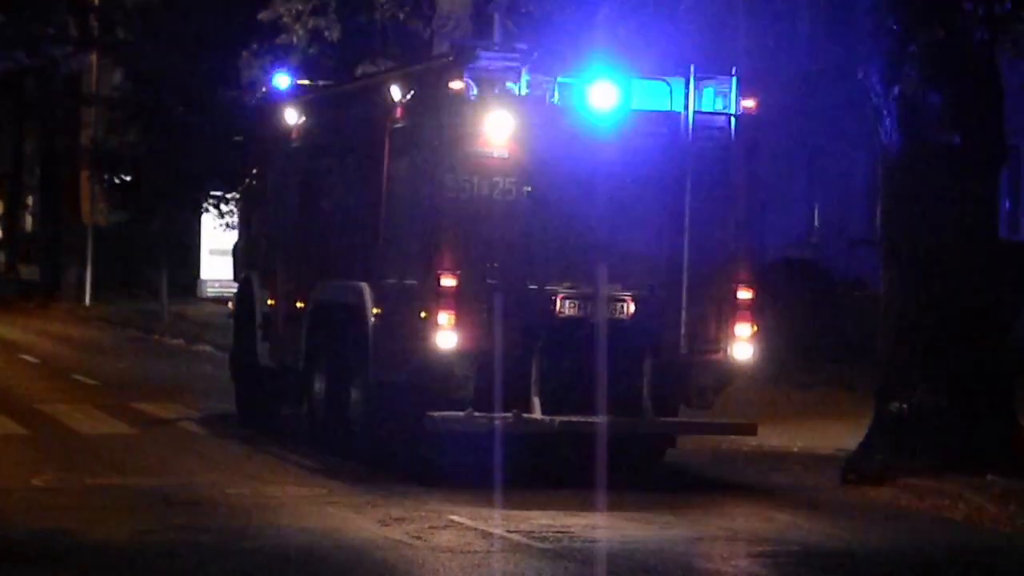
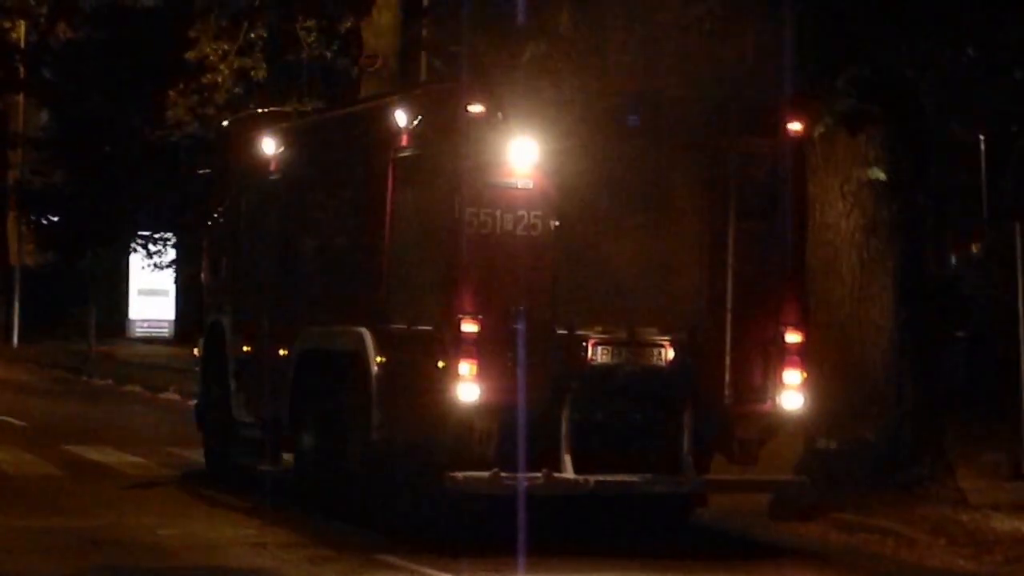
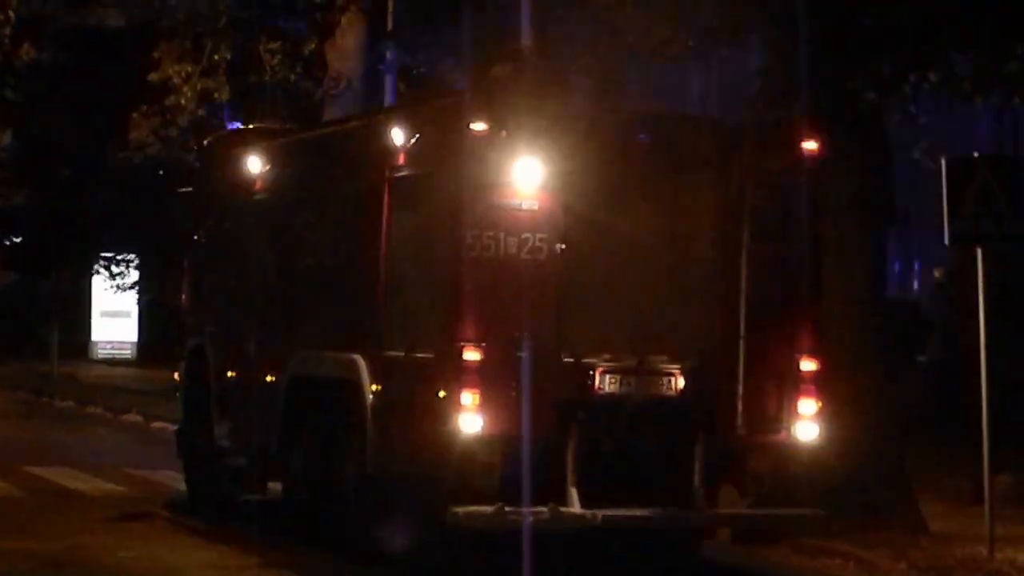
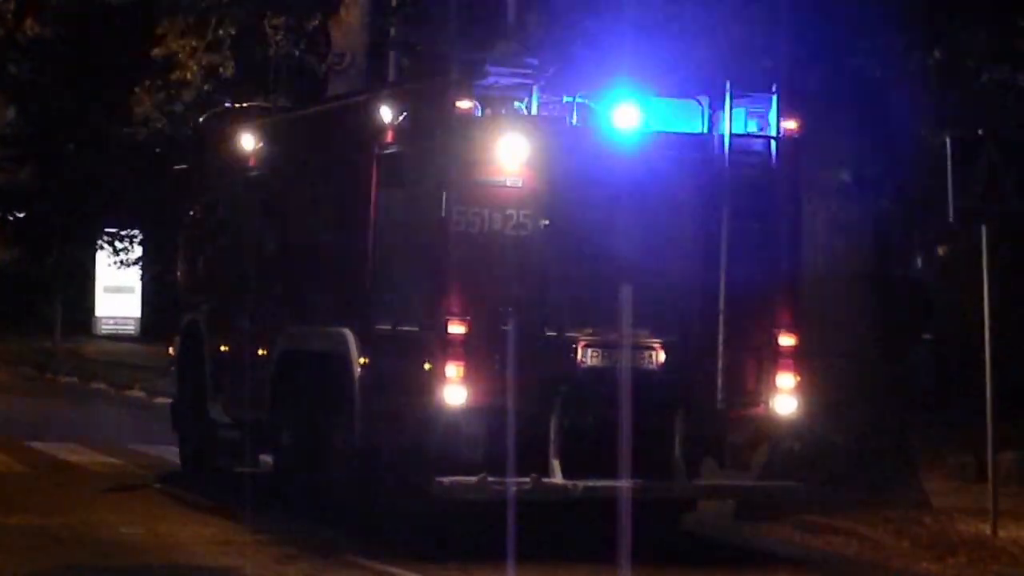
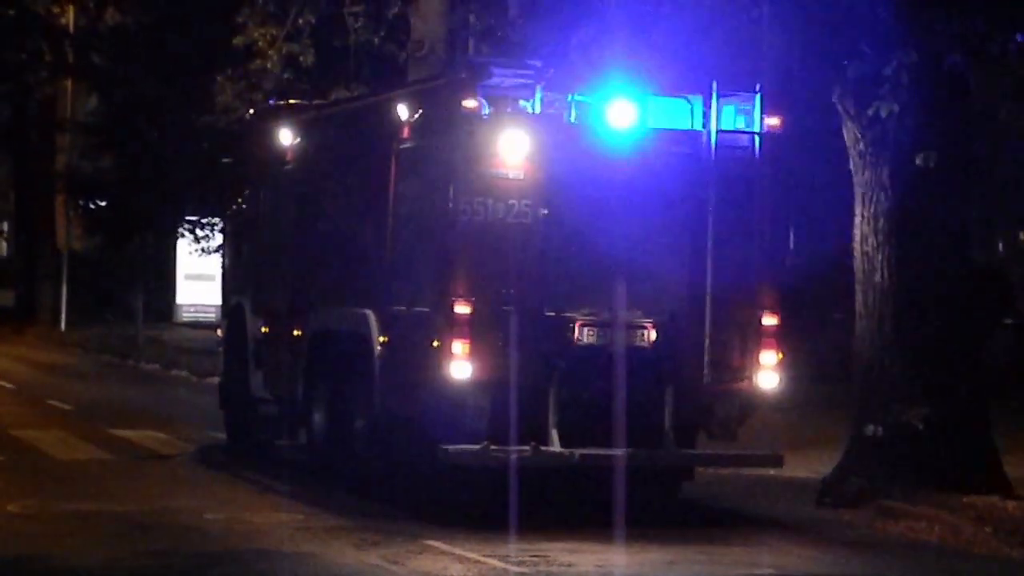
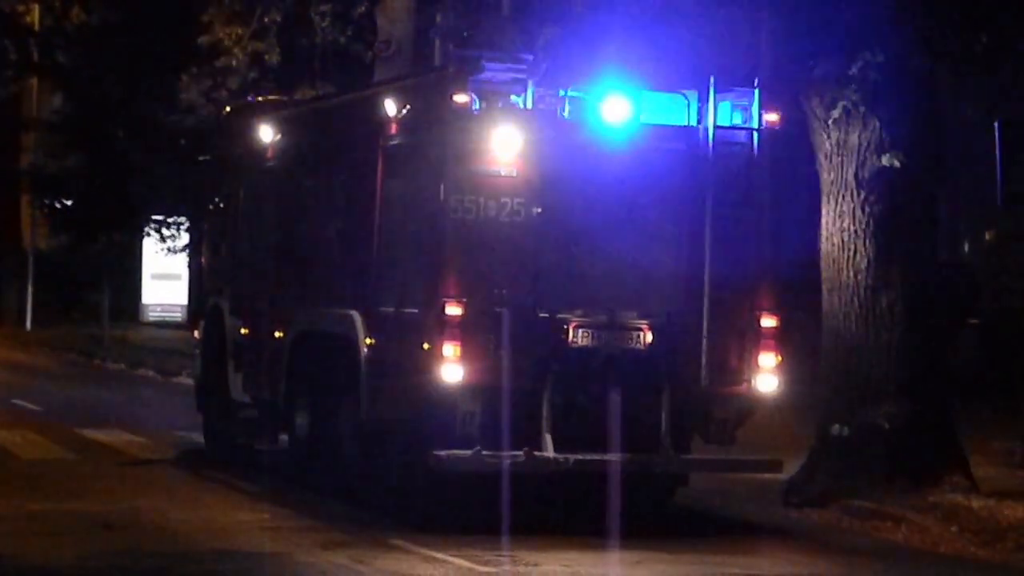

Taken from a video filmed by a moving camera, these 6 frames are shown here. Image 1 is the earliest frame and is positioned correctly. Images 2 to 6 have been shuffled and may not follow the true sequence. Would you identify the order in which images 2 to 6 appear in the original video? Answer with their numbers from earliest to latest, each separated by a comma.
5, 6, 2, 4, 3
